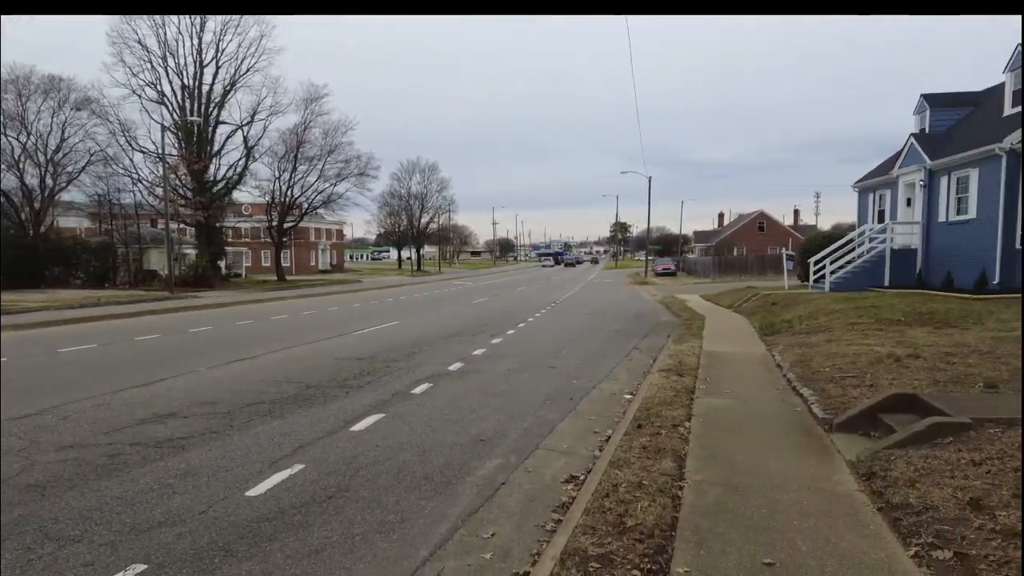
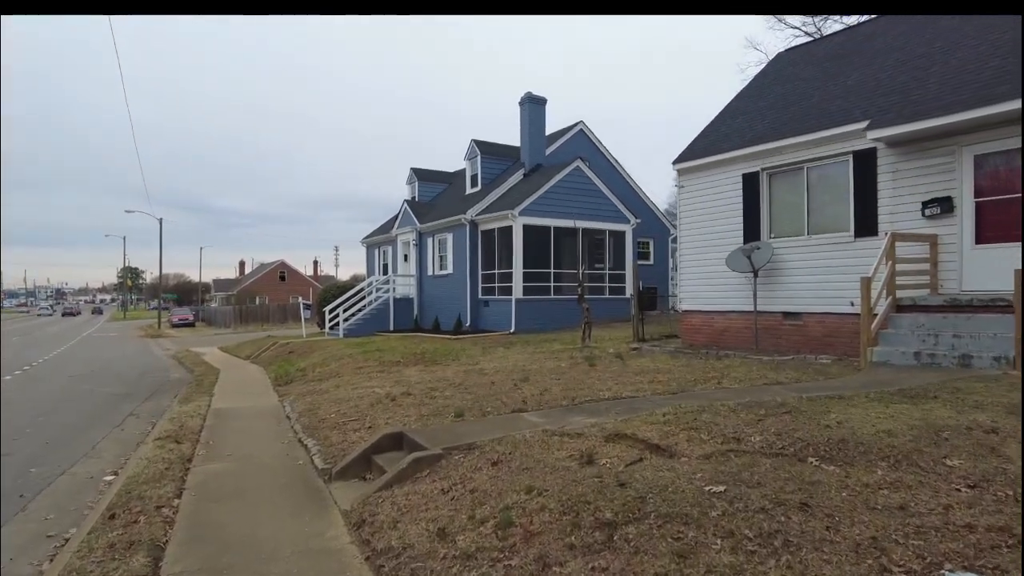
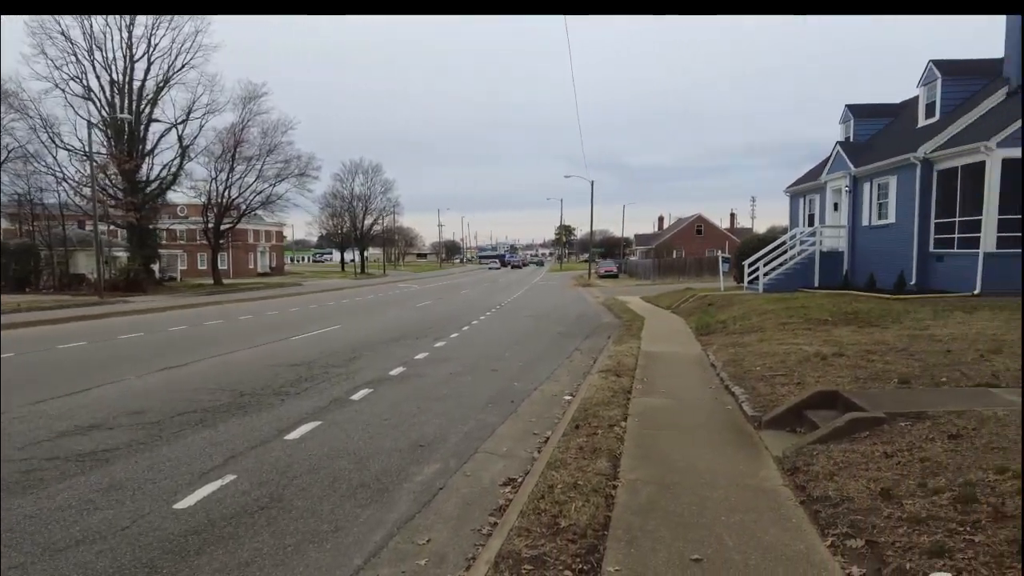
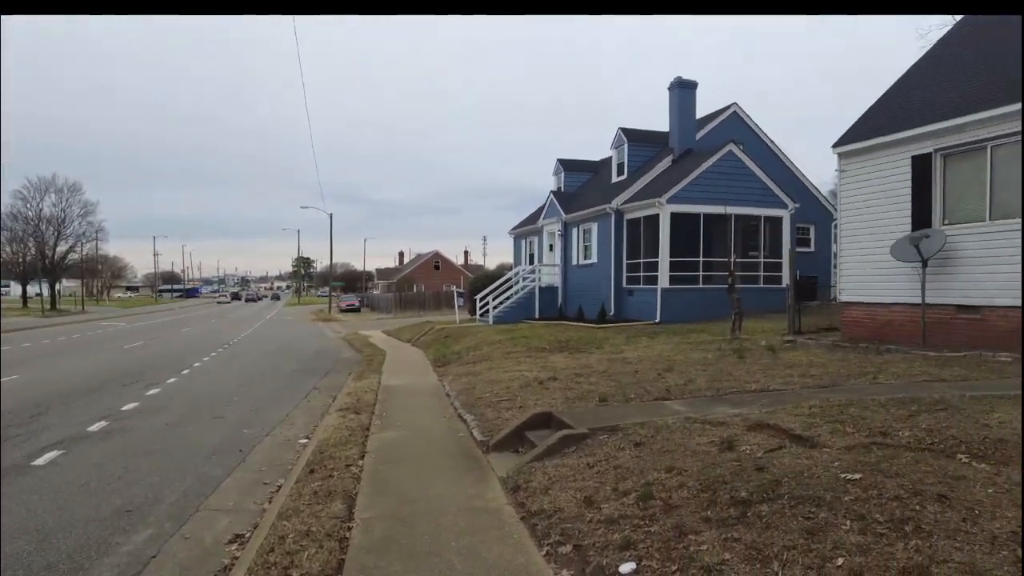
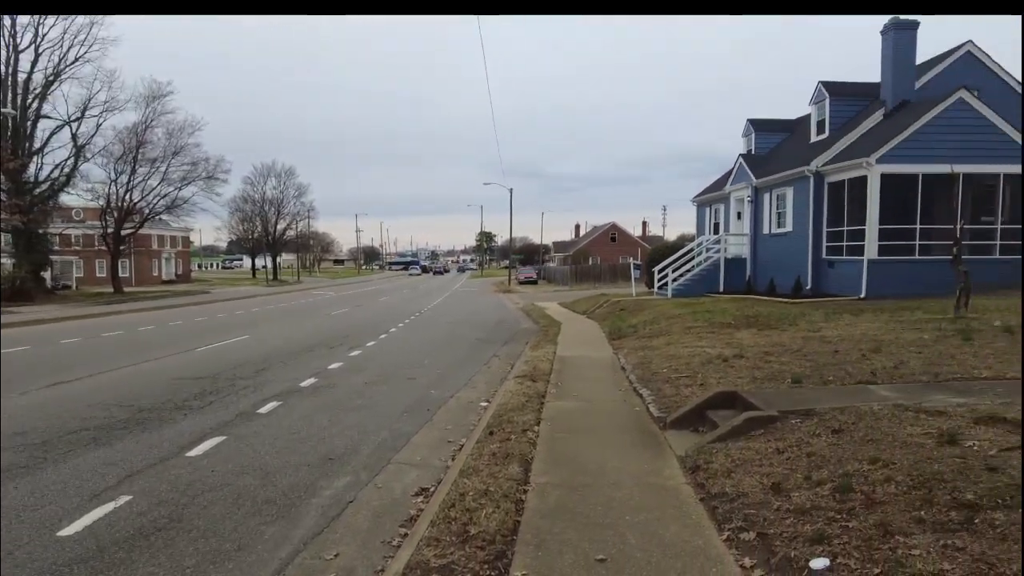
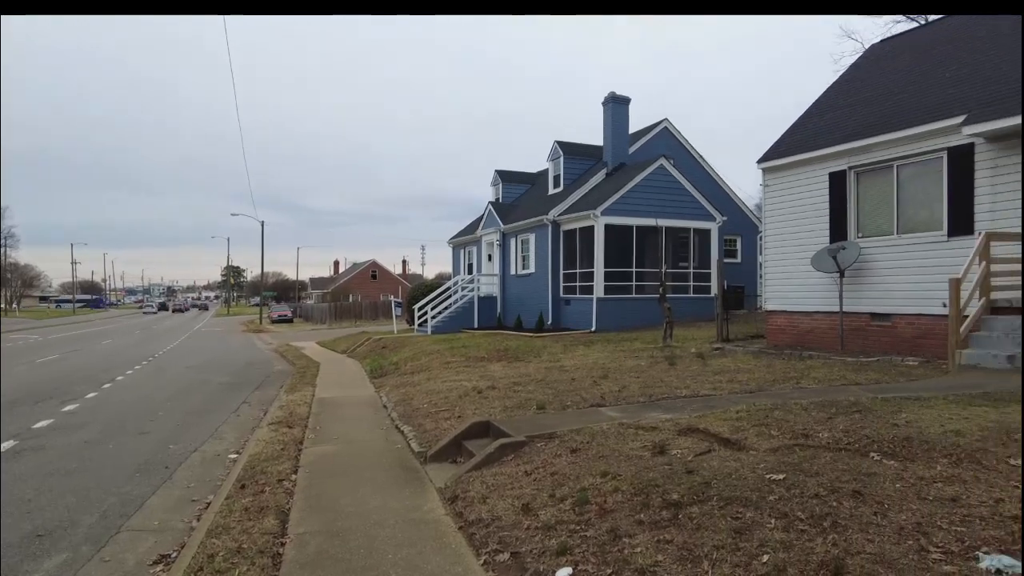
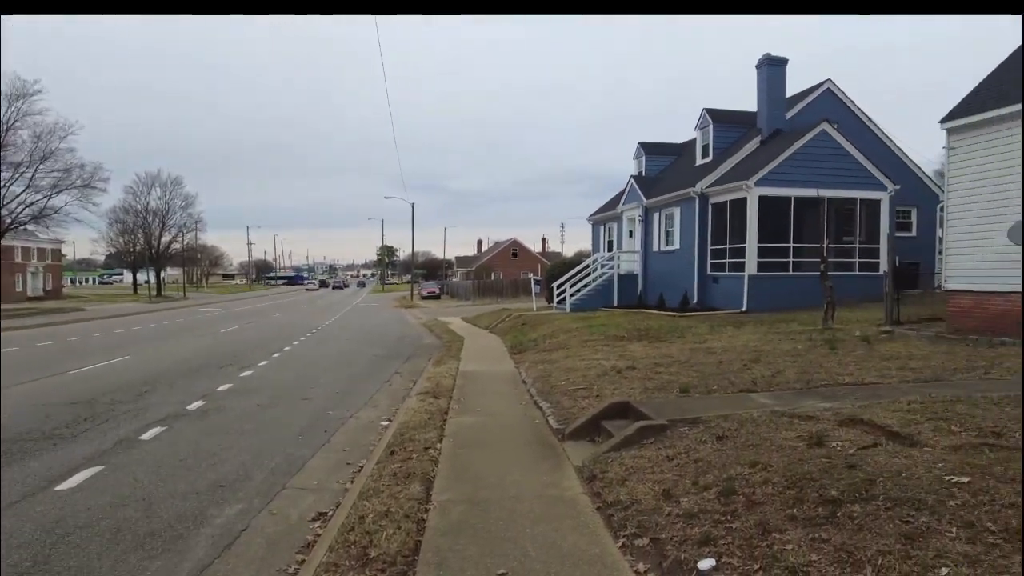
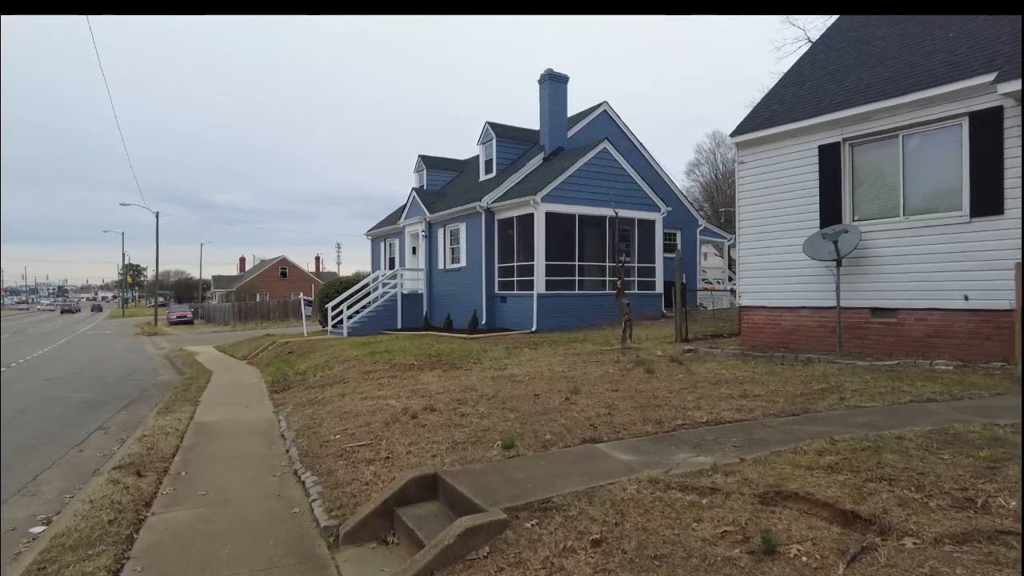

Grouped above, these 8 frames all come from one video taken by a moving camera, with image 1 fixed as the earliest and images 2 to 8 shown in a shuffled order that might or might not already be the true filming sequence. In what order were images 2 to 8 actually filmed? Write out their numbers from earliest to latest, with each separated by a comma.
3, 5, 7, 4, 6, 2, 8
